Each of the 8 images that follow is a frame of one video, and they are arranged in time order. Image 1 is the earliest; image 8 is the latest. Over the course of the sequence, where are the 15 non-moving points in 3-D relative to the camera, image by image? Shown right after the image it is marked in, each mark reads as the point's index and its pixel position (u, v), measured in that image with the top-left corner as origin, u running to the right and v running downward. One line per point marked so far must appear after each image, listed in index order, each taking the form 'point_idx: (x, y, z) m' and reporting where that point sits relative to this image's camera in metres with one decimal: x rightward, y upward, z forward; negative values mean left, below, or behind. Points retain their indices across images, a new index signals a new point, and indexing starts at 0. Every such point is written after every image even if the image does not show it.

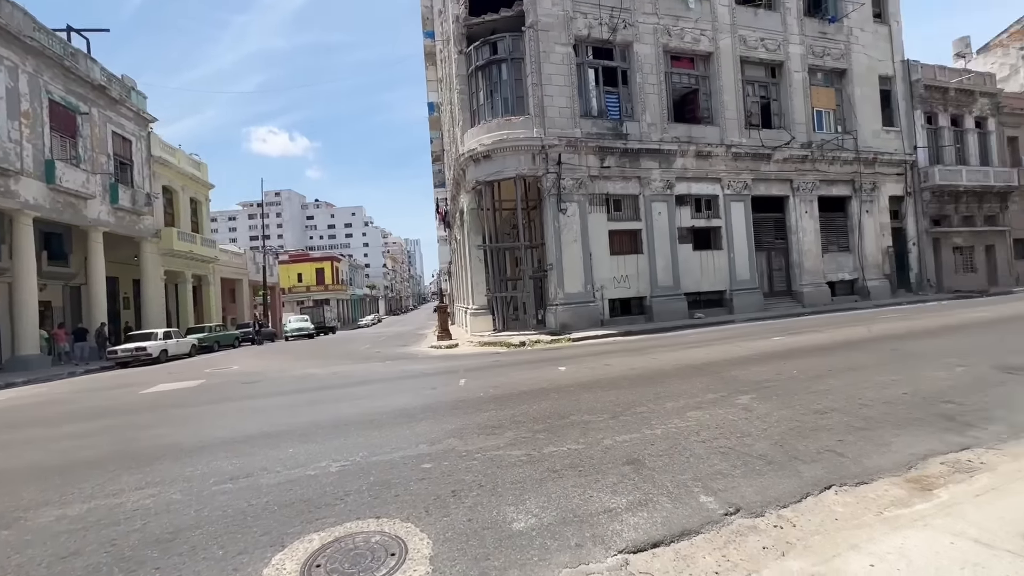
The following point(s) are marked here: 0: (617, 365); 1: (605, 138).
0: (+2.0, -1.5, +9.0) m
1: (+3.7, +6.1, +18.9) m
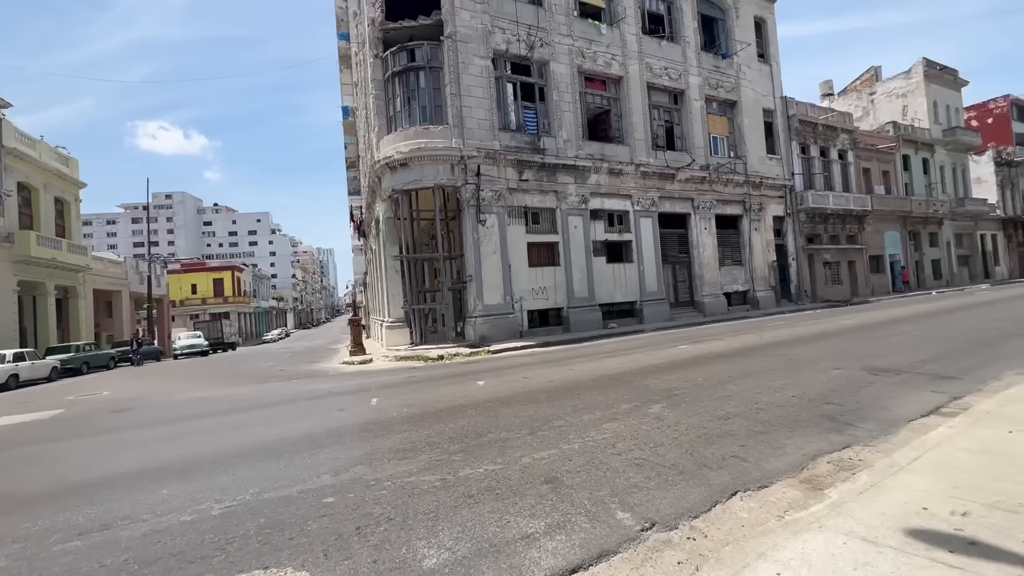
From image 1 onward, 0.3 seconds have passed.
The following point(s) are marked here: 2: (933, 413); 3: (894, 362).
0: (+0.5, -1.7, +9.0) m
1: (+0.4, +5.6, +19.2) m
2: (+5.0, -1.5, +5.5) m
3: (+6.8, -1.3, +8.3) m
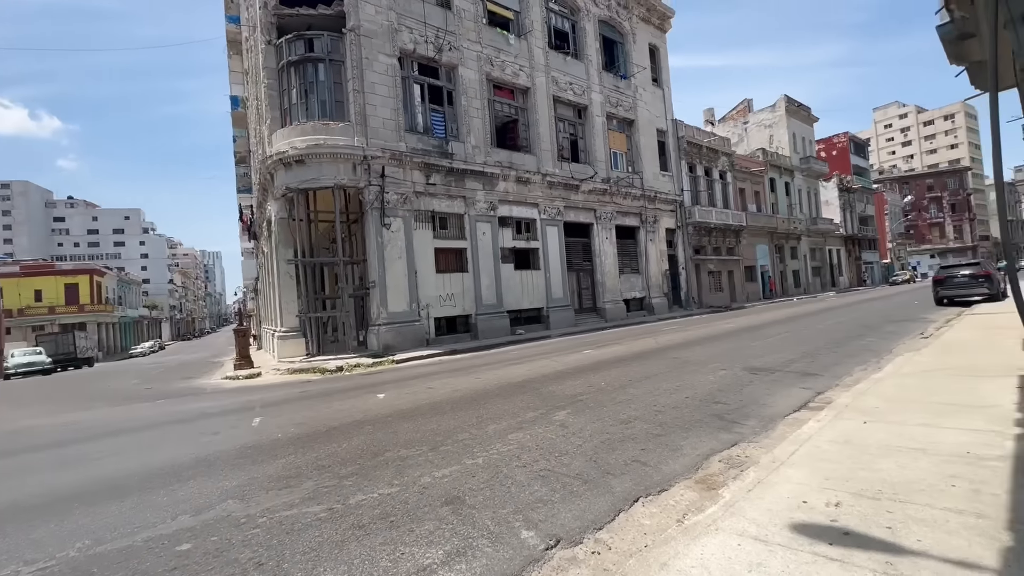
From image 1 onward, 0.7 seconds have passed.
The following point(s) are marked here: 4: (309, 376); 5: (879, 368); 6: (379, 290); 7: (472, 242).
0: (-1.3, -1.8, +8.7) m
1: (-3.3, +5.3, +18.8) m
2: (+3.8, -1.6, +6.1) m
3: (+5.0, -1.4, +9.2) m
4: (-6.0, -2.6, +13.9) m
5: (+6.3, -1.4, +8.1) m
6: (-4.8, -0.1, +17.1) m
7: (-1.7, +2.0, +19.8) m
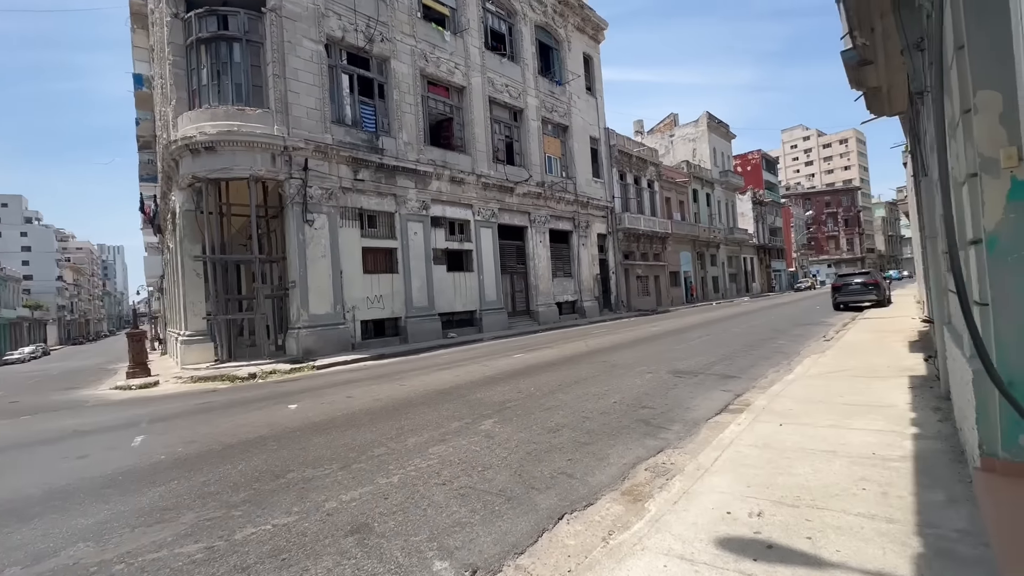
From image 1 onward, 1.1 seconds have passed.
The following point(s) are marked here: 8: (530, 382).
0: (-2.6, -1.9, +8.1) m
1: (-5.8, +5.3, +17.8) m
2: (+2.8, -1.6, +6.2) m
3: (+3.6, -1.5, +9.5) m
4: (-8.0, -2.6, +12.6) m
5: (+5.0, -1.5, +8.5) m
6: (-7.2, -0.1, +15.9) m
7: (-4.5, +1.9, +19.1) m
8: (+0.3, -1.7, +8.4) m
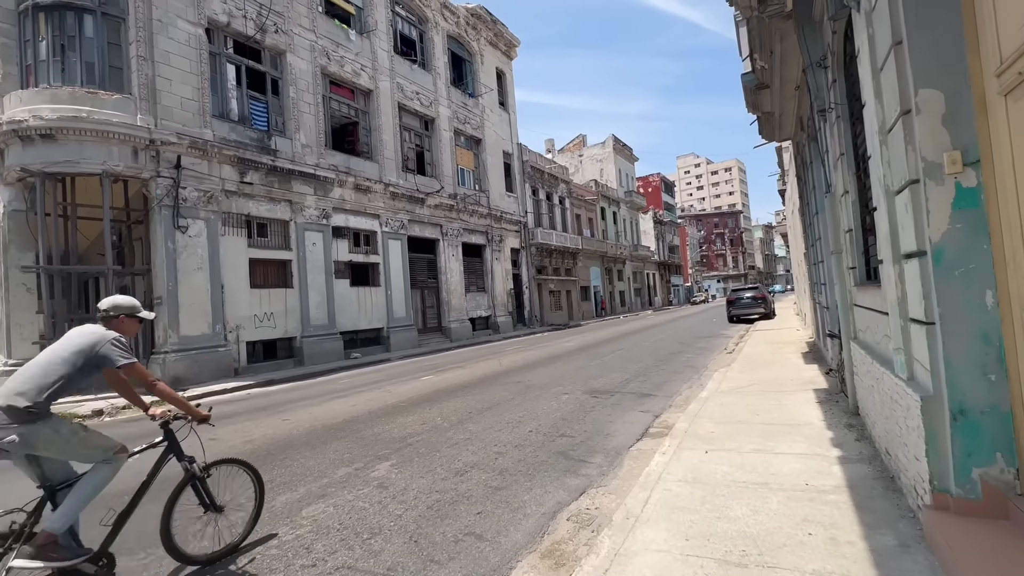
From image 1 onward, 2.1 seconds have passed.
0: (-4.0, -2.1, +6.6) m
1: (-9.0, +4.7, +15.9) m
2: (+1.6, -1.8, +5.8) m
3: (+1.9, -1.8, +9.1) m
4: (-10.1, -3.0, +10.1) m
5: (+3.4, -1.8, +8.5) m
6: (-10.0, -0.6, +13.6) m
7: (-7.8, +1.3, +17.2) m
8: (-1.2, -1.9, +7.5) m
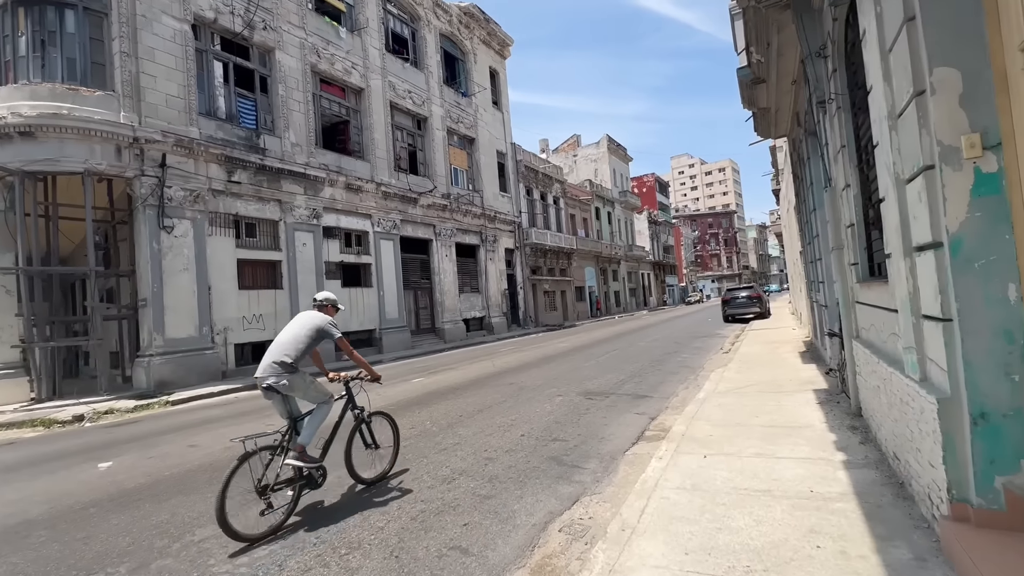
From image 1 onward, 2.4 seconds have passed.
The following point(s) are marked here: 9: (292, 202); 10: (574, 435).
0: (-4.1, -2.1, +6.4) m
1: (-9.2, +4.7, +15.6) m
2: (+1.5, -1.8, +5.6) m
3: (+1.7, -1.8, +8.9) m
4: (-10.3, -3.0, +9.8) m
5: (+3.3, -1.7, +8.3) m
6: (-10.2, -0.6, +13.3) m
7: (-8.1, +1.2, +17.0) m
8: (-1.3, -1.9, +7.3) m
9: (-8.1, +3.2, +17.2) m
10: (+0.8, -1.8, +5.9) m
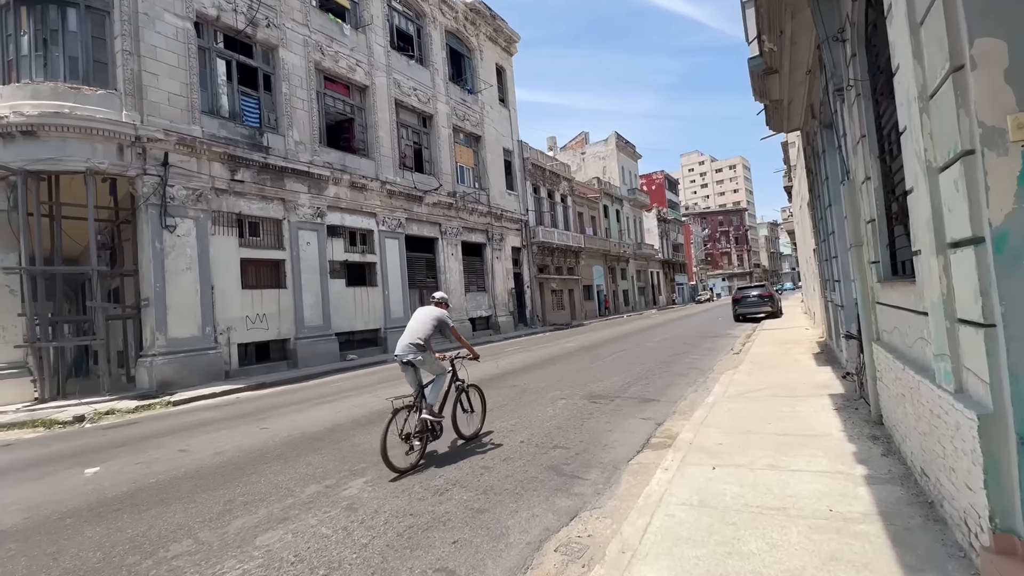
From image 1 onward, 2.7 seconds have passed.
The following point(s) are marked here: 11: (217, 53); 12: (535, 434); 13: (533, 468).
0: (-4.1, -2.1, +6.2) m
1: (-9.1, +4.7, +15.5) m
2: (+1.5, -1.8, +5.3) m
3: (+1.8, -1.8, +8.6) m
4: (-10.2, -3.0, +9.7) m
5: (+3.3, -1.7, +8.0) m
6: (-10.0, -0.6, +13.2) m
7: (-7.9, +1.3, +16.8) m
8: (-1.3, -1.9, +7.0) m
9: (-7.9, +3.2, +17.1) m
10: (+0.8, -1.8, +5.6) m
11: (-9.8, +7.8, +15.6) m
12: (+0.3, -1.9, +6.0) m
13: (+0.2, -1.8, +4.8) m
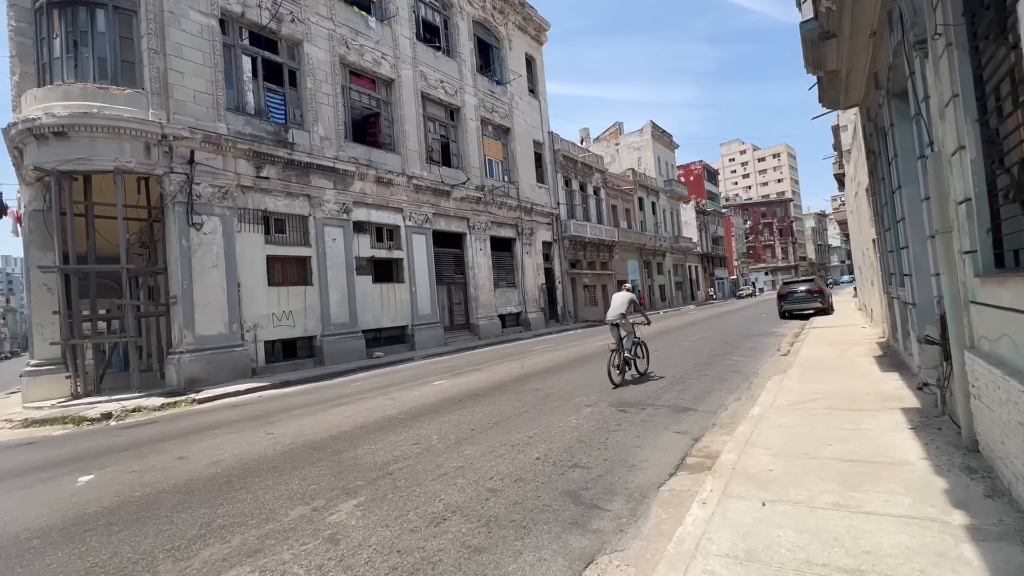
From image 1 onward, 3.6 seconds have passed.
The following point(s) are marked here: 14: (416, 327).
0: (-3.9, -2.1, +5.9) m
1: (-8.2, +4.8, +15.4) m
2: (+1.6, -1.8, +4.6) m
3: (+2.1, -1.7, +7.9) m
4: (-9.7, -3.0, +9.9) m
5: (+3.6, -1.7, +7.1) m
6: (-9.3, -0.6, +13.3) m
7: (-6.9, +1.4, +16.7) m
8: (-1.0, -1.9, +6.5) m
9: (-6.9, +3.3, +16.9) m
10: (+0.9, -1.8, +4.9) m
11: (-8.9, +7.9, +15.5) m
12: (+0.5, -1.8, +5.4) m
13: (+0.3, -1.8, +4.2) m
14: (-4.1, -1.6, +19.8) m
